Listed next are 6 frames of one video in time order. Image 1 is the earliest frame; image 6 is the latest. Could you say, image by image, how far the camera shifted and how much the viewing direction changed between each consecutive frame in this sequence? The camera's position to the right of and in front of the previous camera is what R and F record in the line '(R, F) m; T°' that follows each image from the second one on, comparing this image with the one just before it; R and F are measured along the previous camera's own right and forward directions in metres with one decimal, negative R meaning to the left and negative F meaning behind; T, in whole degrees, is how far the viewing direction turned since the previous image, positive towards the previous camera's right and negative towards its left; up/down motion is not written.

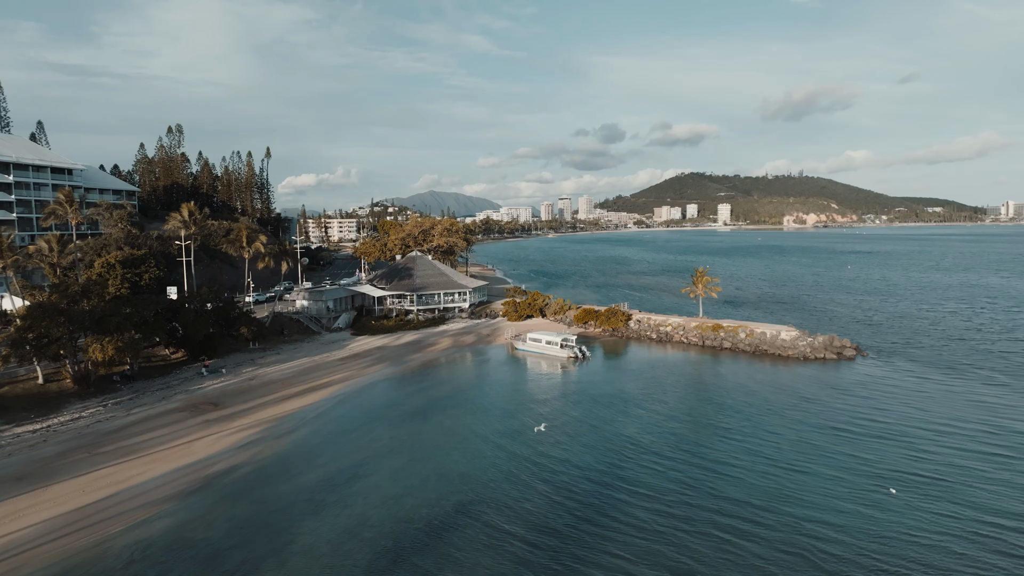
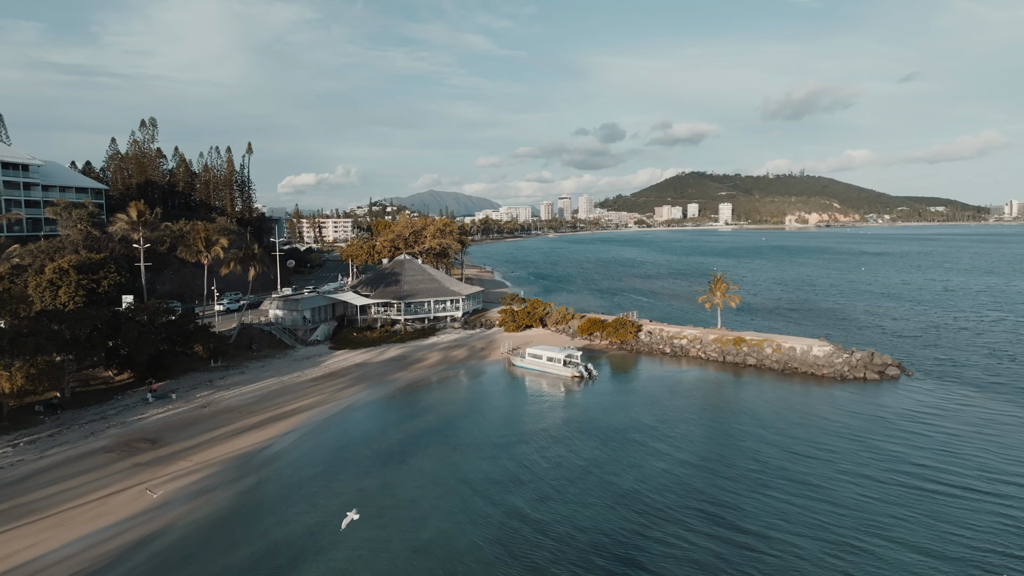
(+0.1, +5.2) m; 0°
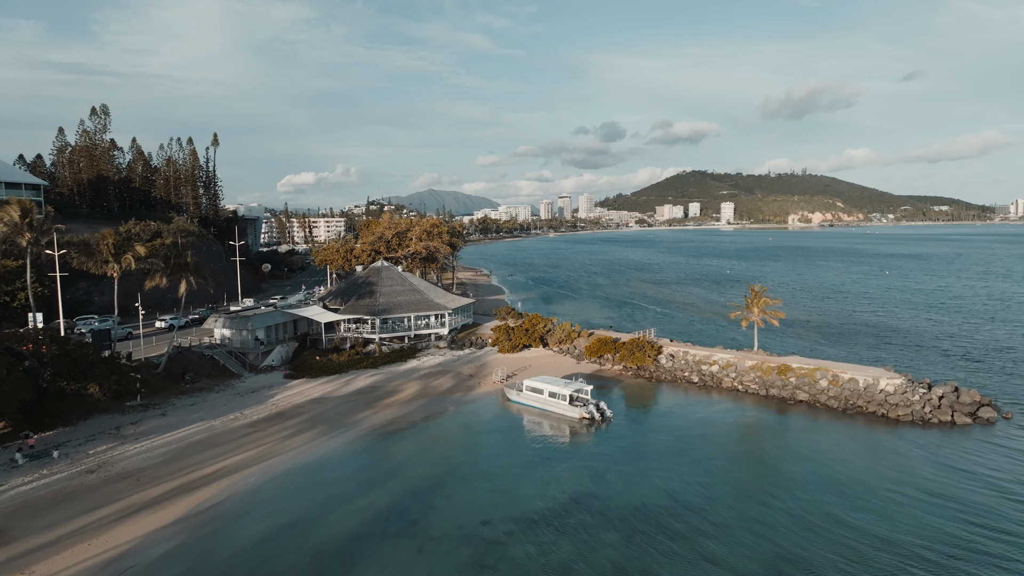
(+0.2, +8.0) m; 0°
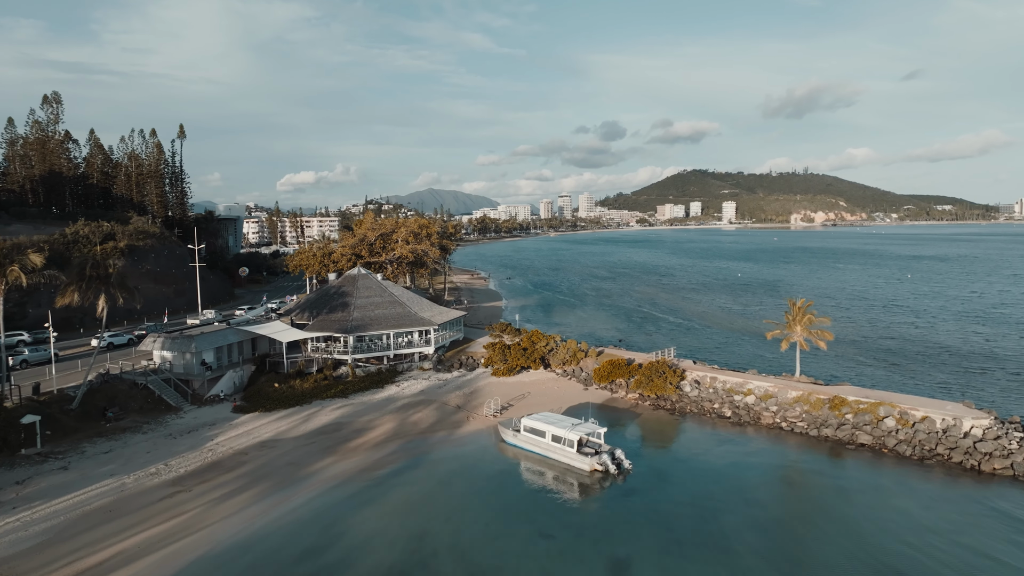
(+0.1, +6.3) m; 0°
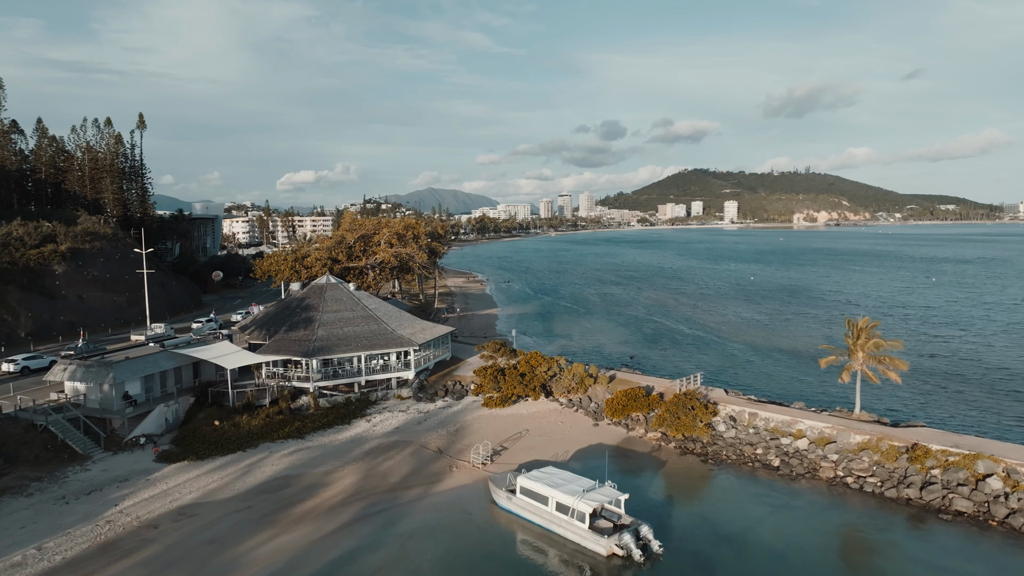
(+0.2, +6.2) m; 0°
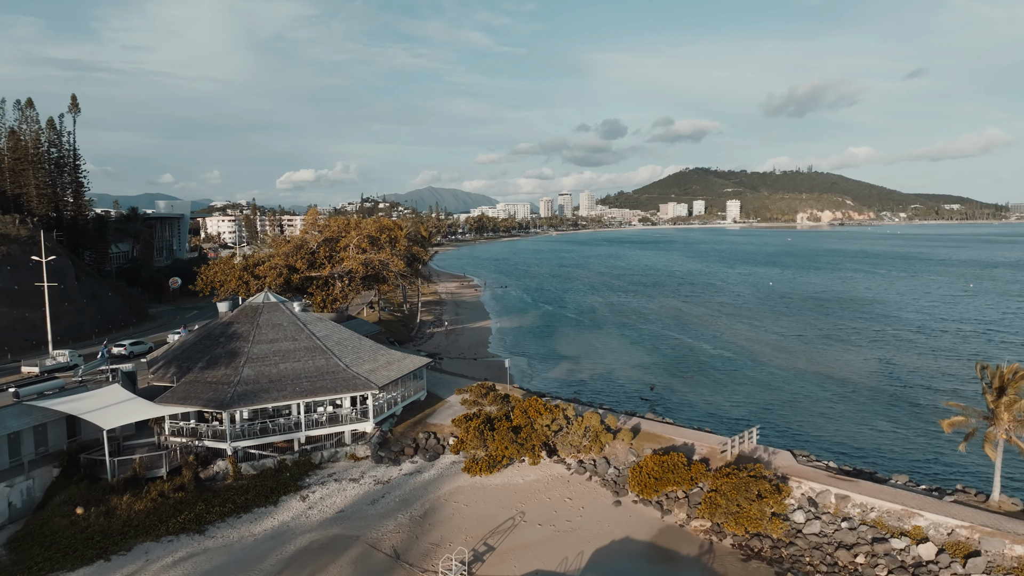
(+0.2, +8.1) m; 0°
